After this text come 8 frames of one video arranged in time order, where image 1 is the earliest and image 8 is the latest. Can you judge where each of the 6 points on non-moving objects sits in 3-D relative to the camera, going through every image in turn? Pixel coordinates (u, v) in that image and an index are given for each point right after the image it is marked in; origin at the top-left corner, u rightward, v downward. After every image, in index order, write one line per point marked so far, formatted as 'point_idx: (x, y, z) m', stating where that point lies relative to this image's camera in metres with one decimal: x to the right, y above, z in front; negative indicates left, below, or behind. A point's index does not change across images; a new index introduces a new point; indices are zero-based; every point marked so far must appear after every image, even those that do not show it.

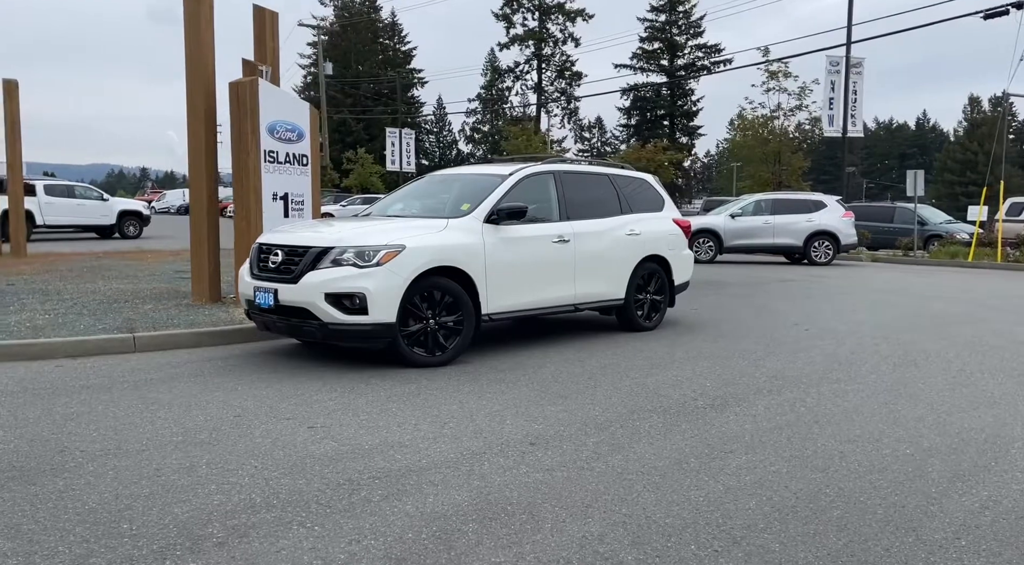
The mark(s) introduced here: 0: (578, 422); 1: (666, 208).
0: (+0.4, -0.9, +4.4) m
1: (+2.0, +1.0, +9.4) m
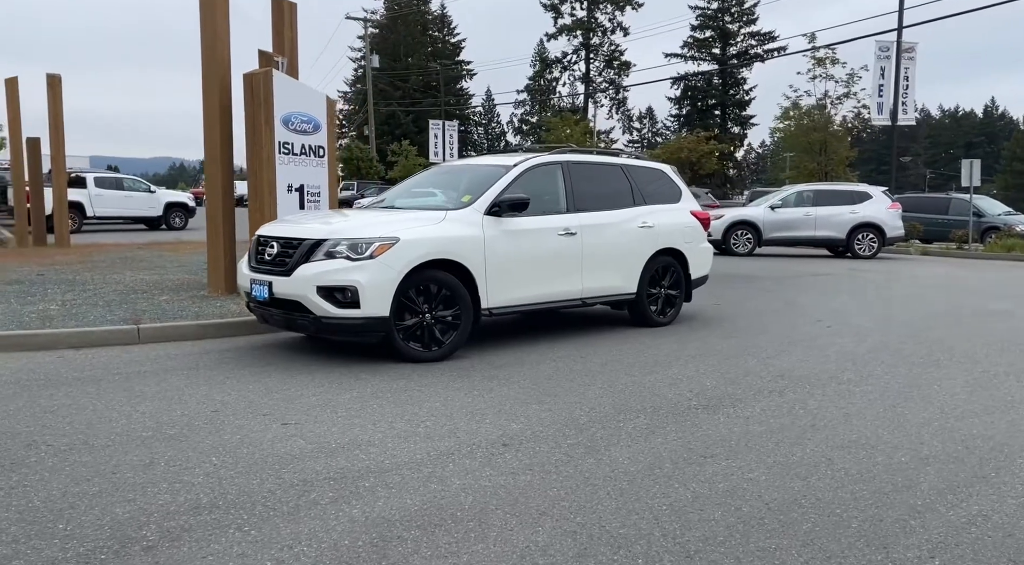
0: (+0.3, -0.8, +4.3) m
1: (+2.2, +1.1, +9.2) m
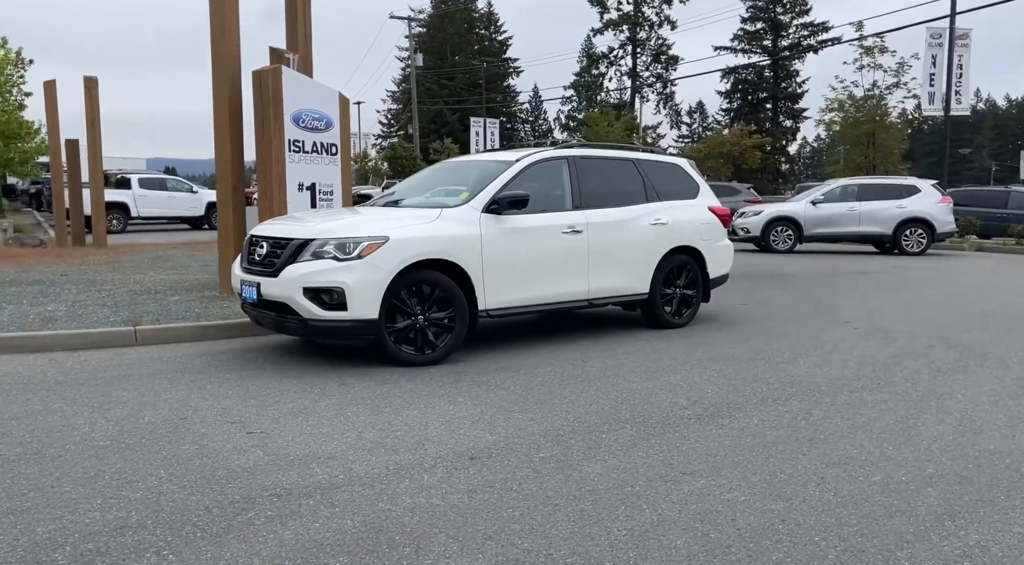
0: (+0.1, -0.8, +4.1) m
1: (+2.3, +1.1, +8.8) m
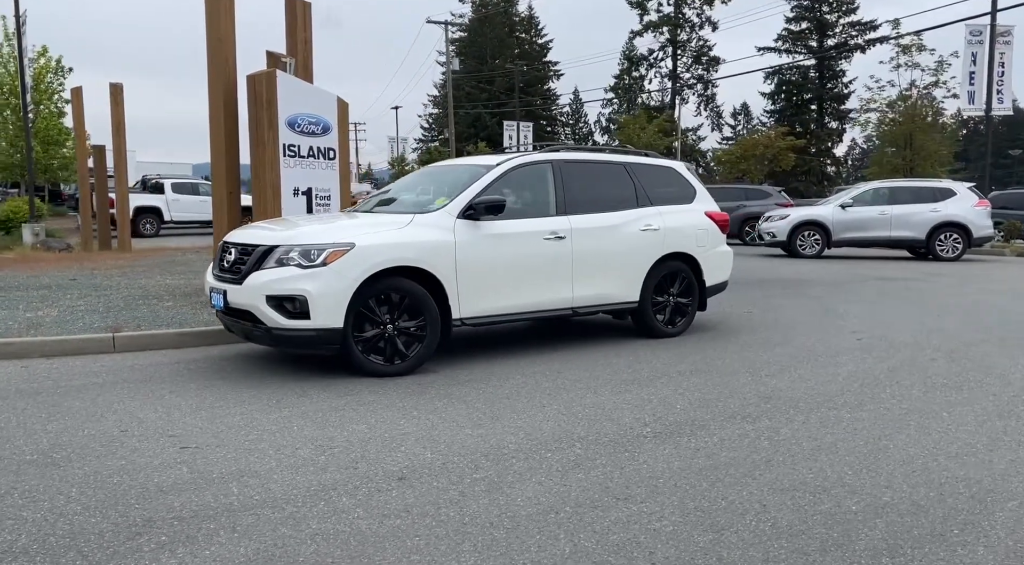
0: (-0.2, -0.9, +3.9) m
1: (+2.2, +1.0, +8.6) m
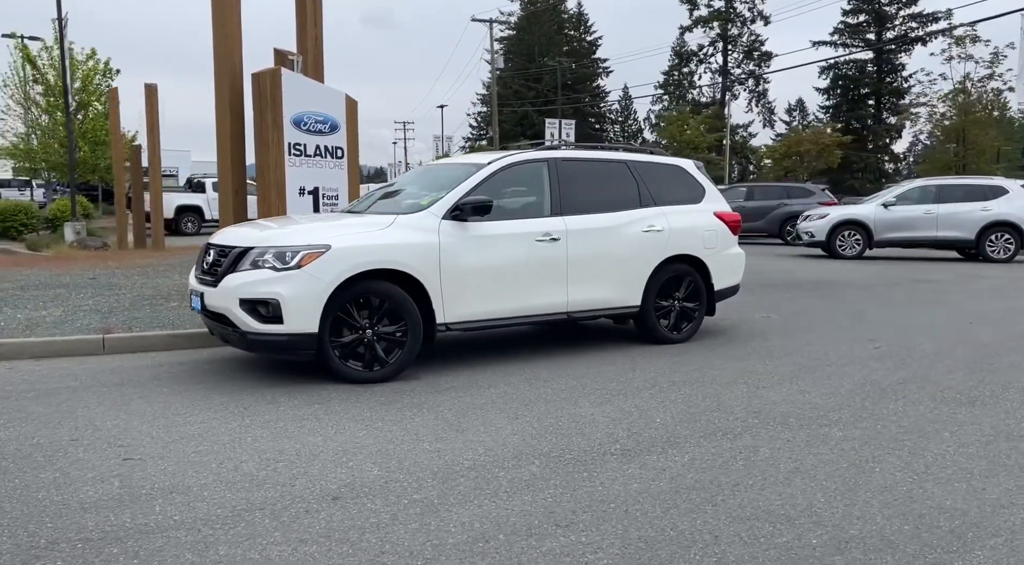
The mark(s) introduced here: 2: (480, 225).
0: (-0.4, -0.9, +3.7) m
1: (+2.2, +0.9, +8.2) m
2: (-0.3, +0.5, +6.4) m
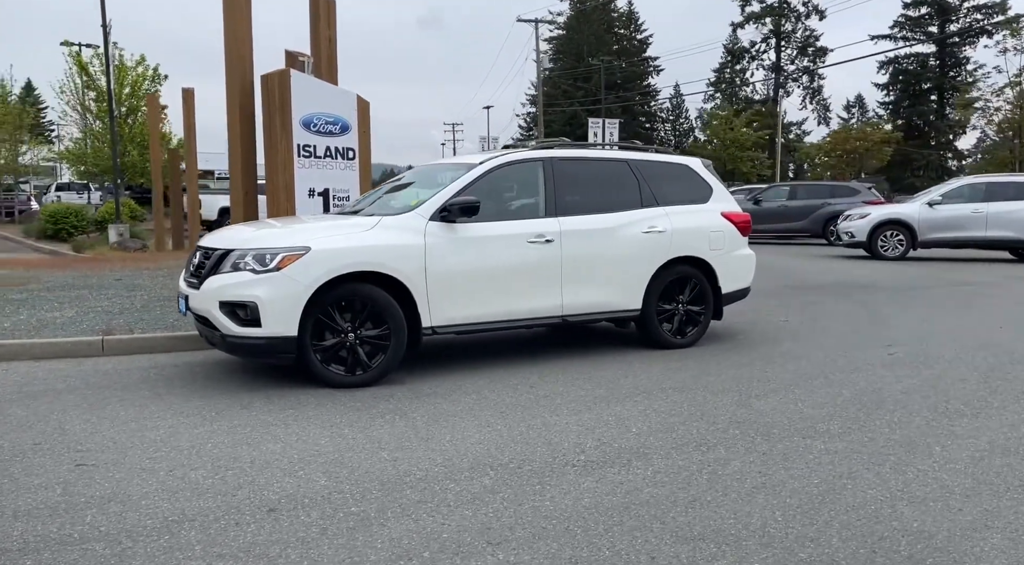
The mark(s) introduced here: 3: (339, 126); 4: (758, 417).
0: (-0.7, -1.0, +3.6) m
1: (+2.2, +0.9, +8.0) m
2: (-0.4, +0.5, +6.3) m
3: (-2.6, +2.3, +10.7) m
4: (+1.6, -0.9, +4.8) m
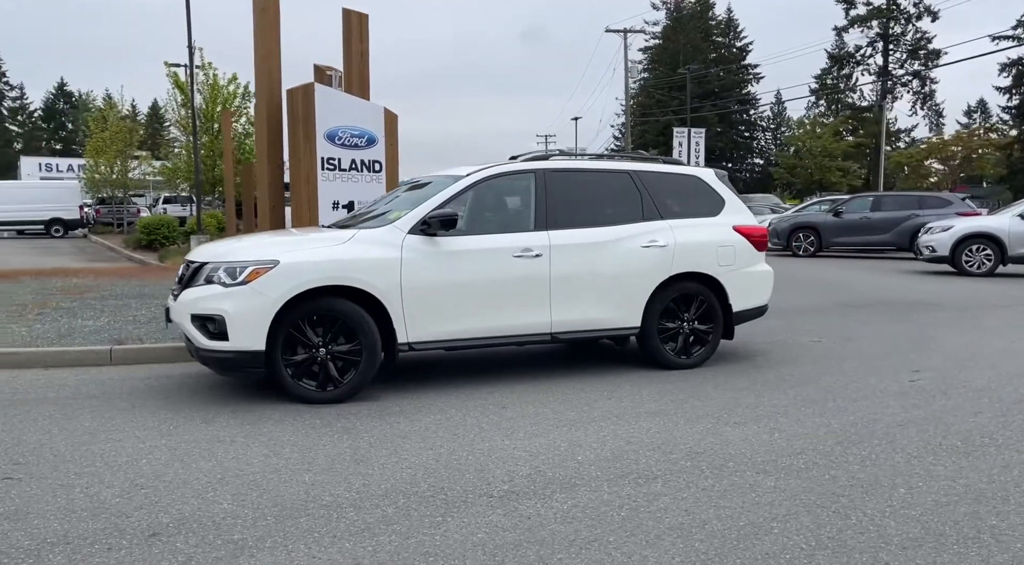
0: (-1.1, -1.1, +3.5) m
1: (+2.2, +0.7, +7.6) m
2: (-0.5, +0.3, +6.2) m
3: (-2.2, +2.1, +10.9) m
4: (+1.3, -1.0, +4.5) m
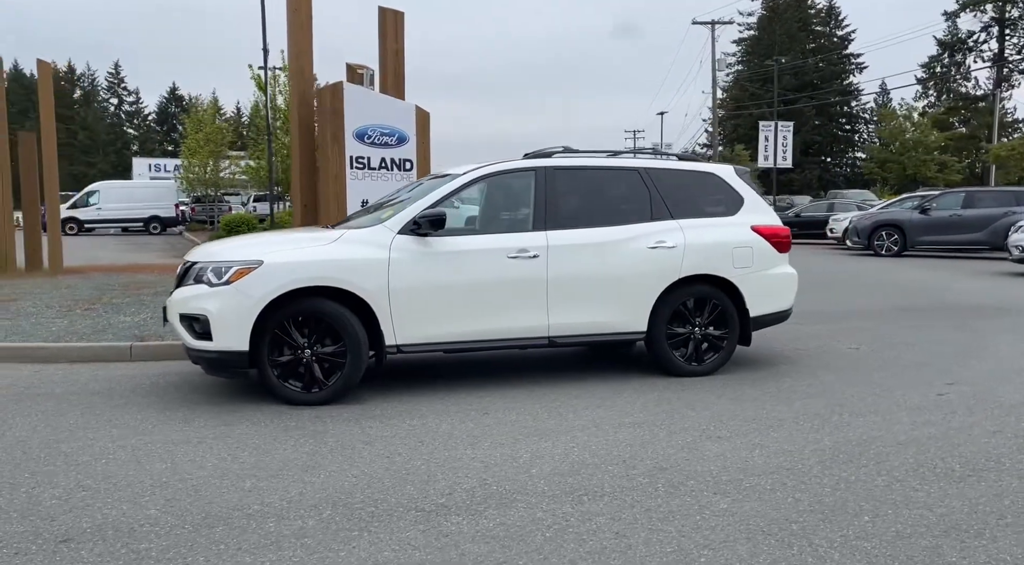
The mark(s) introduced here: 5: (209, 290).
0: (-1.4, -1.1, +3.5) m
1: (+2.3, +0.7, +7.2) m
2: (-0.6, +0.3, +6.1) m
3: (-1.8, +2.1, +10.9) m
4: (+1.0, -1.0, +4.2) m
5: (-2.3, -0.1, +5.4) m
